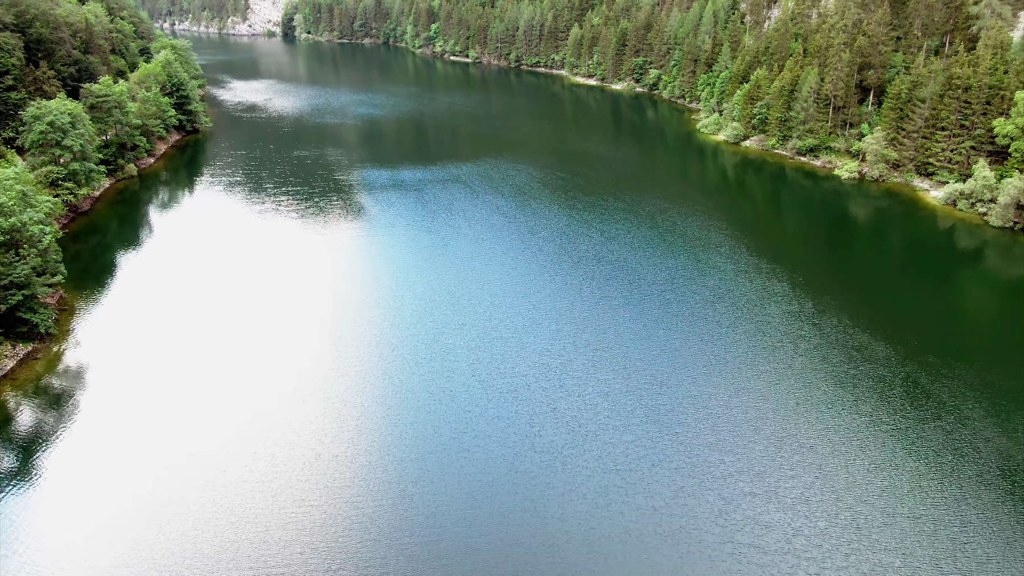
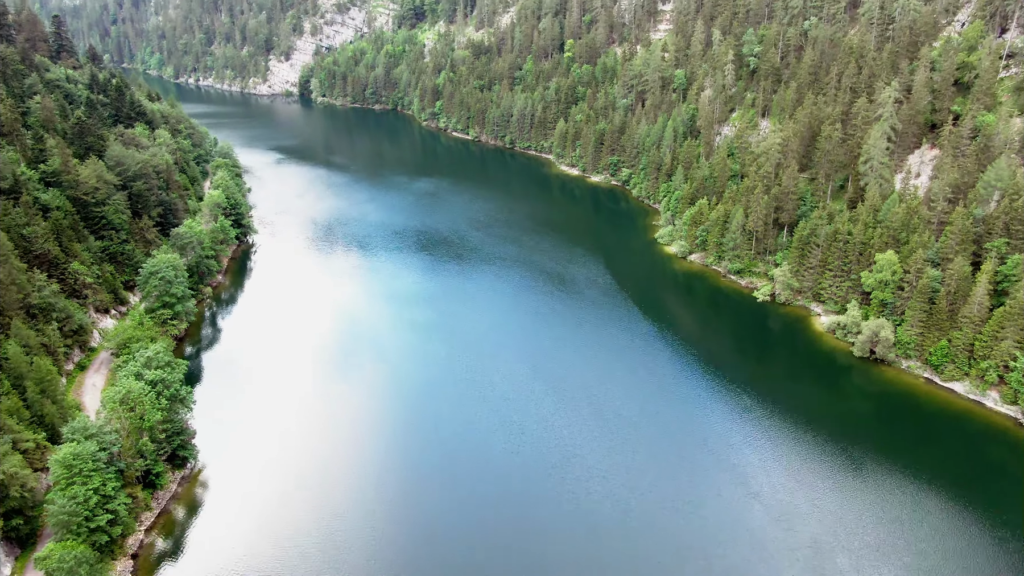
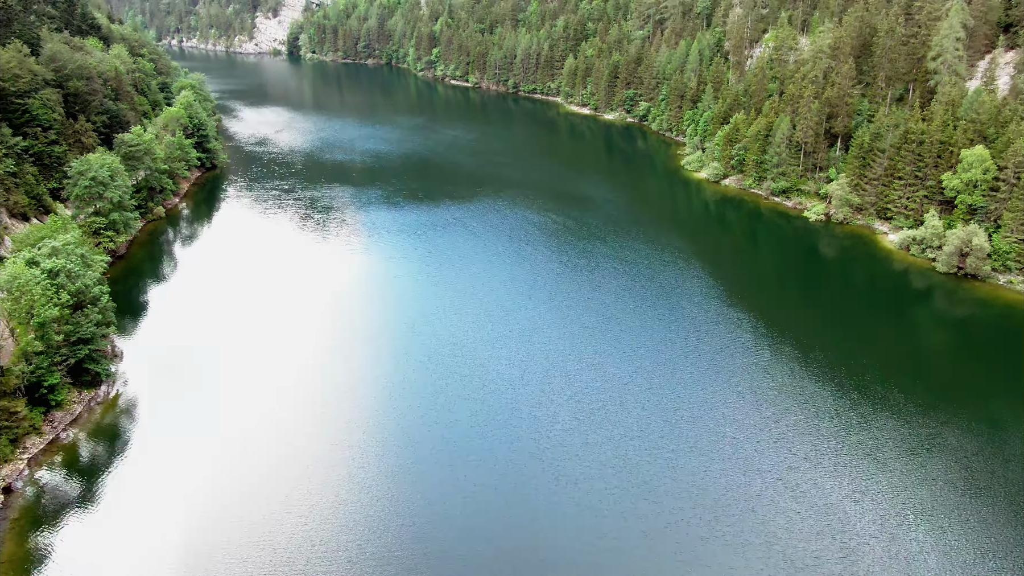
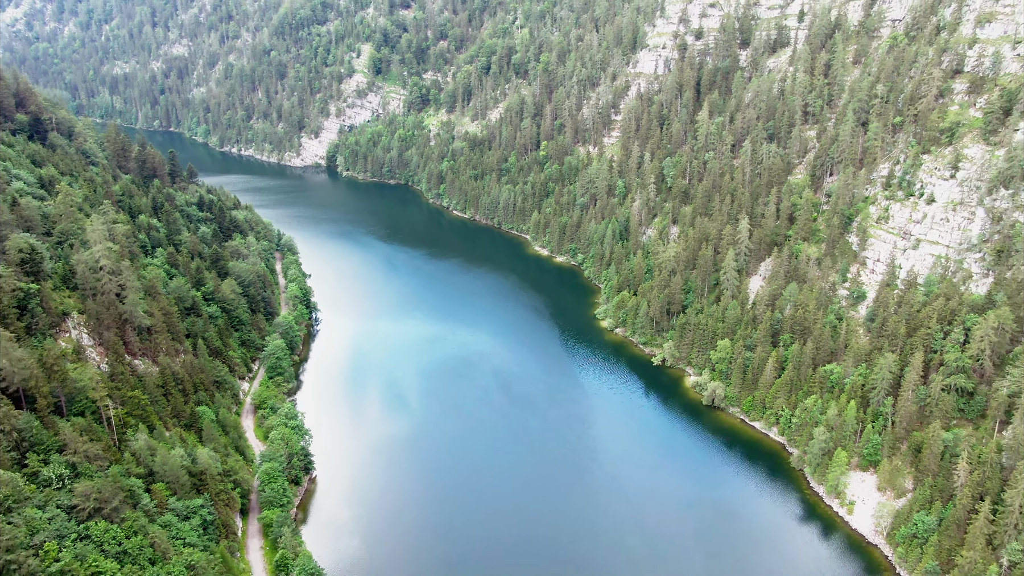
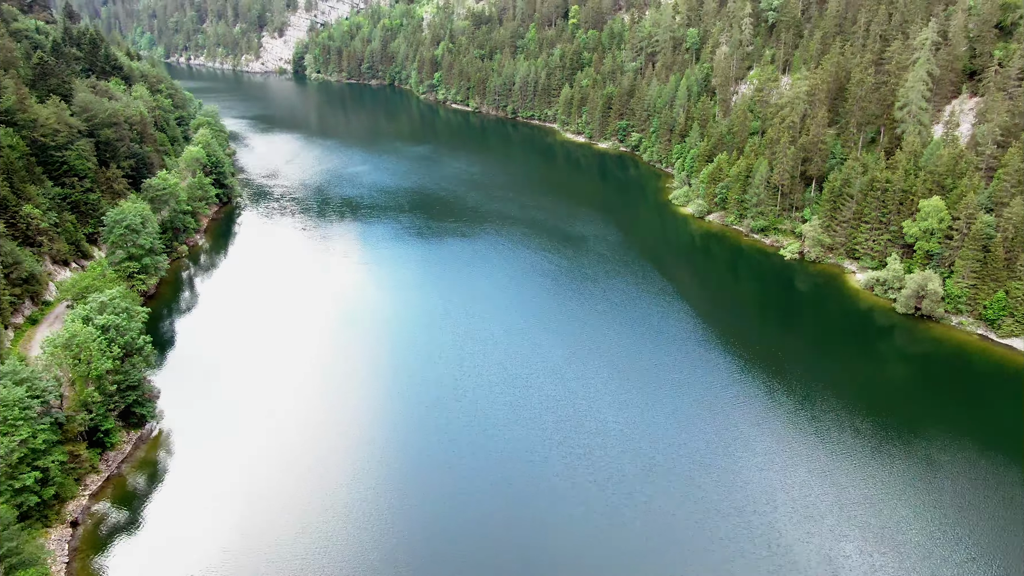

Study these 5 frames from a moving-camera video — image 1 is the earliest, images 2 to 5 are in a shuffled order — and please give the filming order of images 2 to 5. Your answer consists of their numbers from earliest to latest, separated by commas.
3, 5, 2, 4
